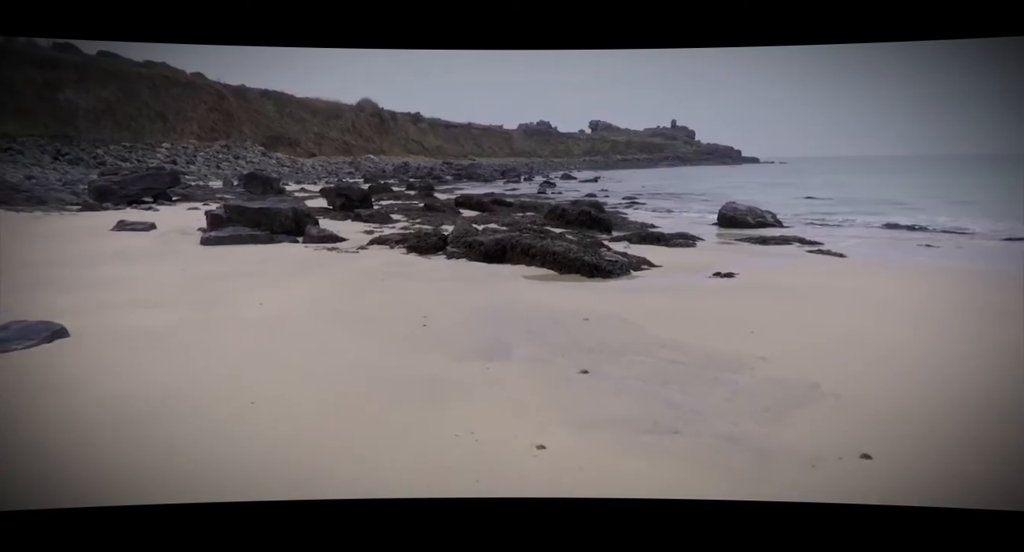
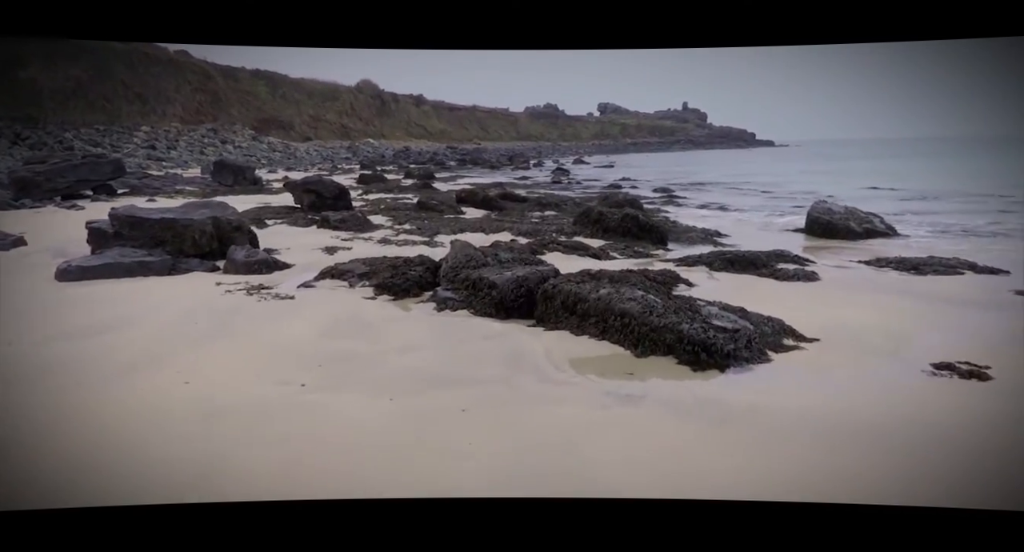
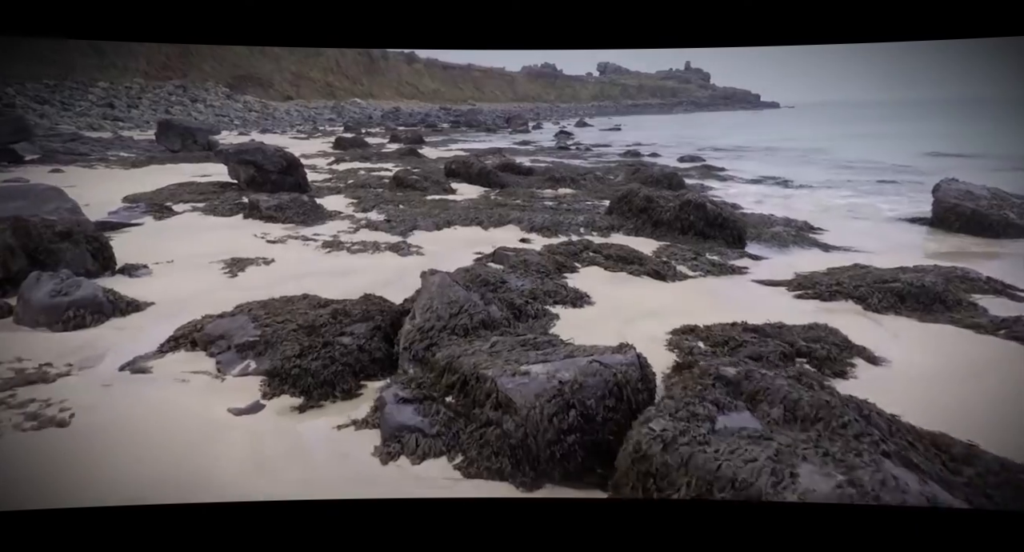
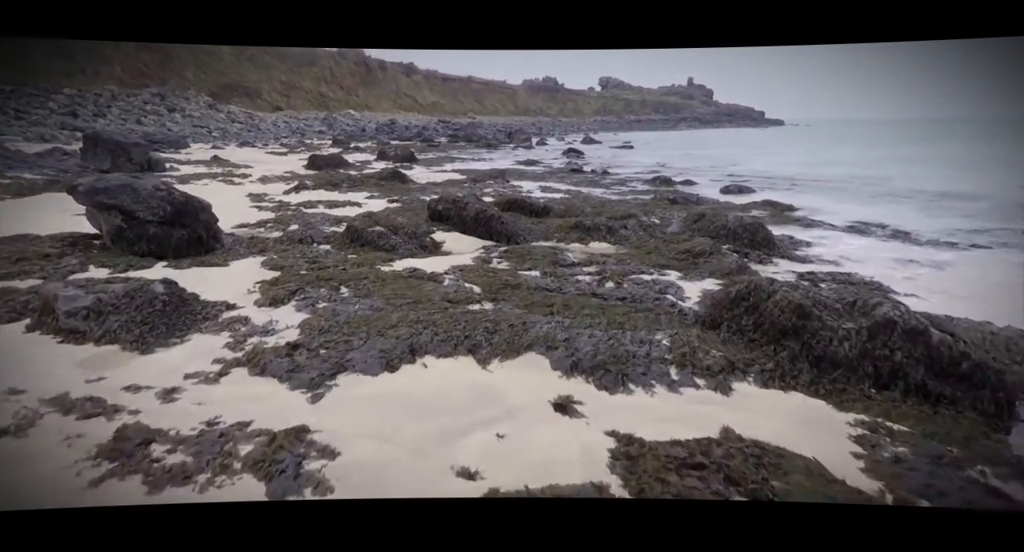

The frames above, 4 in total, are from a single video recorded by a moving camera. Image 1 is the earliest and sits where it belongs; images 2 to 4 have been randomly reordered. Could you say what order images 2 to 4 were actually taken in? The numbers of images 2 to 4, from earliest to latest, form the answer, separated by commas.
2, 3, 4
